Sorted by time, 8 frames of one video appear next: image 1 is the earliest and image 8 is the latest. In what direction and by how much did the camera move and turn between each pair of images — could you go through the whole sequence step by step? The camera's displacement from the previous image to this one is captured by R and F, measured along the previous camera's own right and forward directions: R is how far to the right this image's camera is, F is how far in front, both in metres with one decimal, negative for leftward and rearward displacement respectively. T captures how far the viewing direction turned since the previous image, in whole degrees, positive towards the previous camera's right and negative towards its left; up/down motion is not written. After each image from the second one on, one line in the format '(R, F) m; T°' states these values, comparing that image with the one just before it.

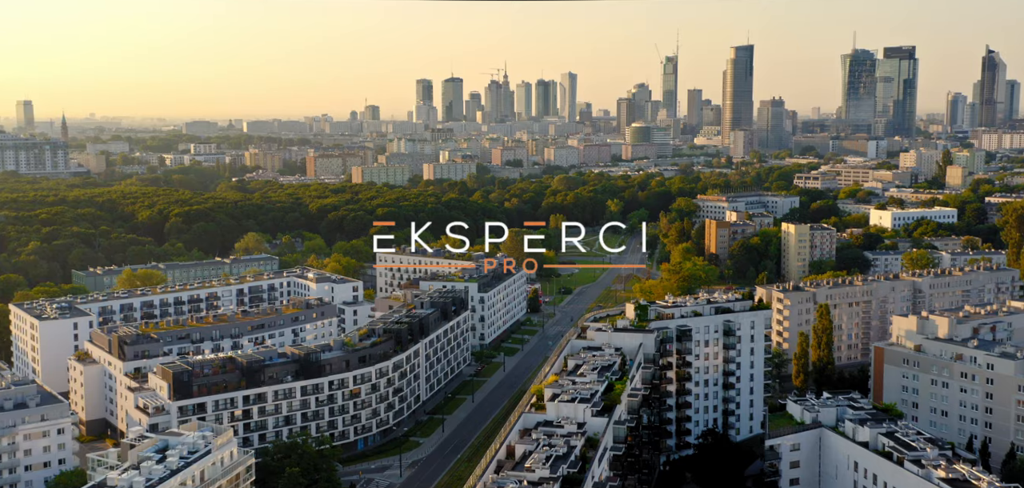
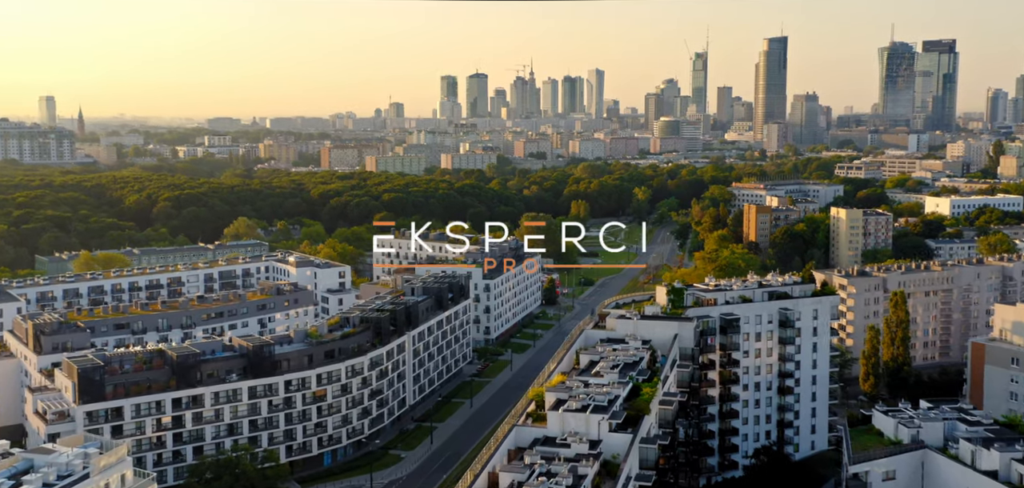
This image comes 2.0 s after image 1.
(+1.4, +12.3) m; -2°
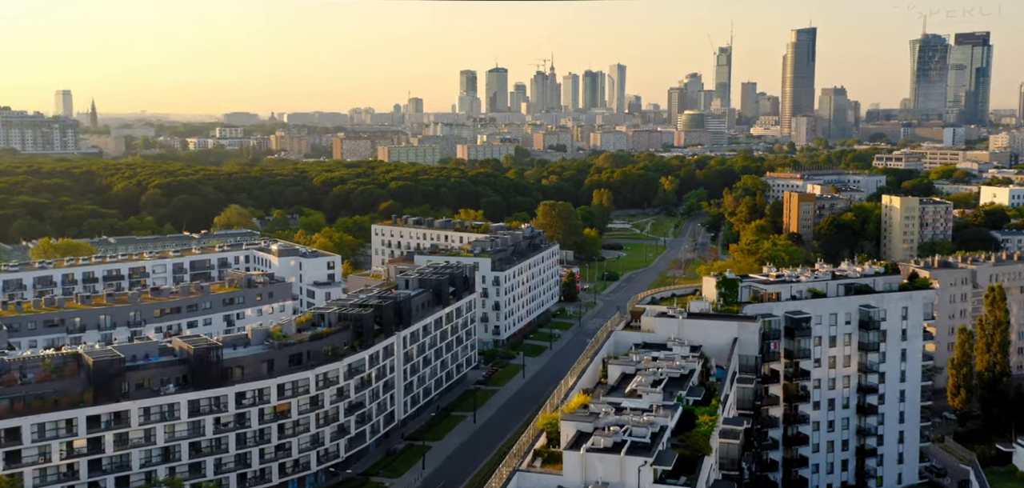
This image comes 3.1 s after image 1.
(+0.5, +10.1) m; -1°
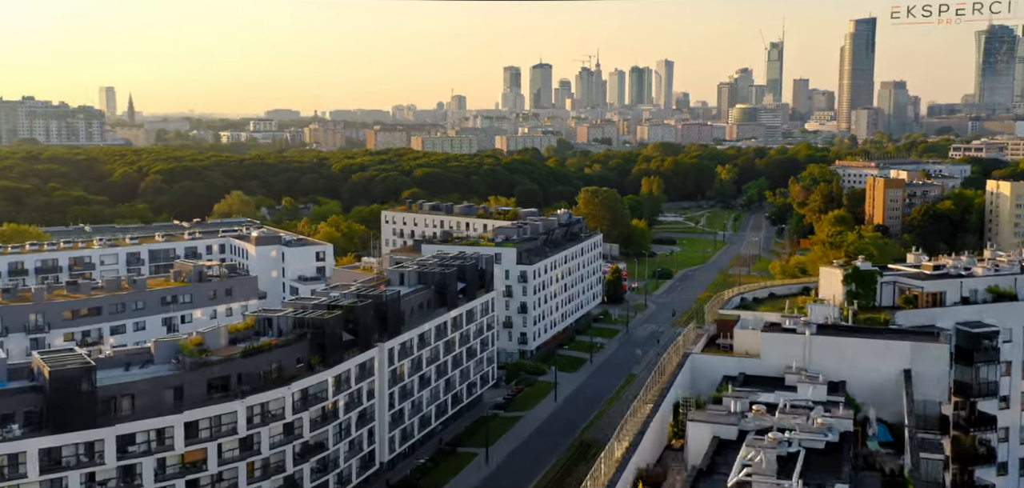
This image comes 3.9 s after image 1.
(+0.8, +13.3) m; -3°
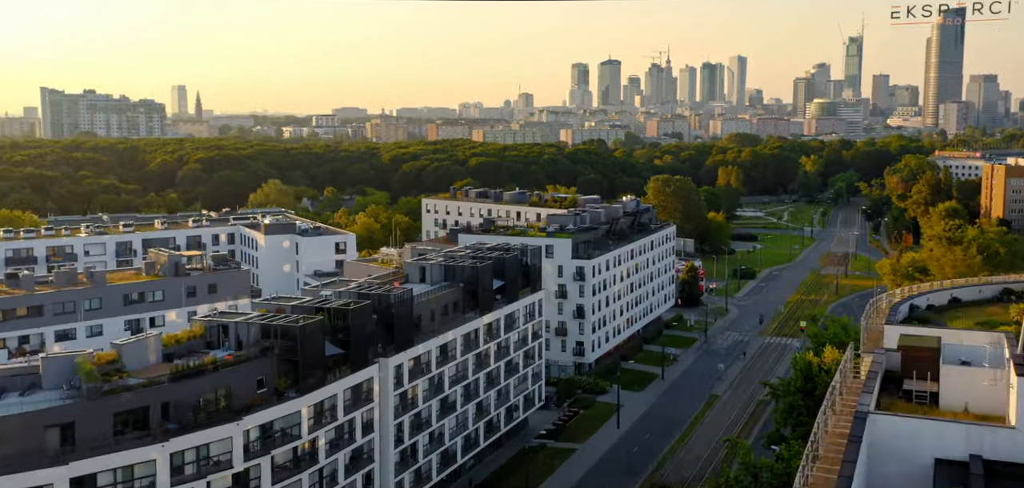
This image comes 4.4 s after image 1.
(+0.6, +9.3) m; -4°
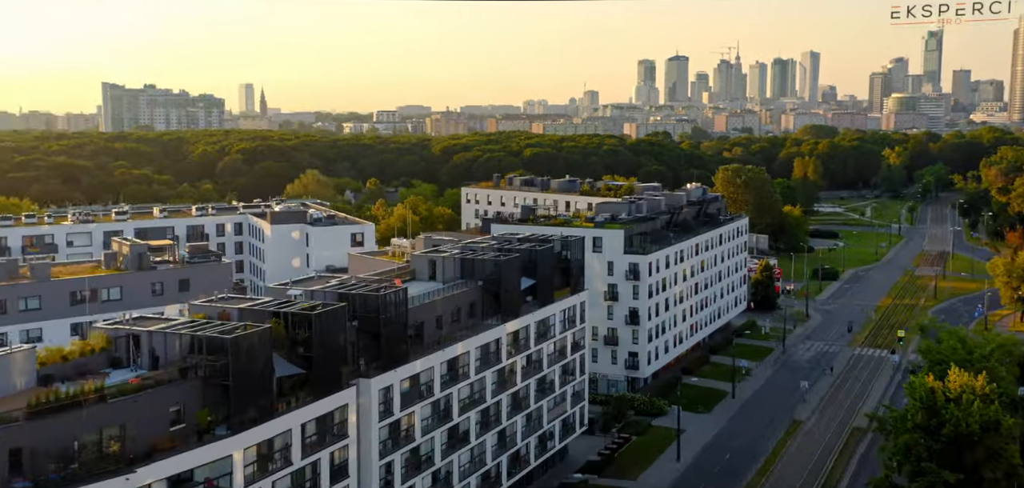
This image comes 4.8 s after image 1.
(+1.0, +6.9) m; -4°
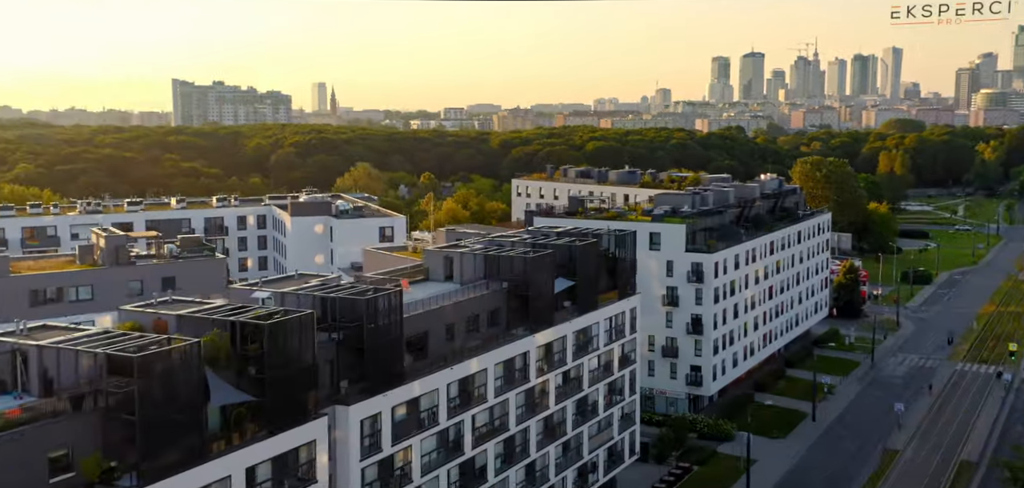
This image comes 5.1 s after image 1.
(+1.0, +4.7) m; -4°
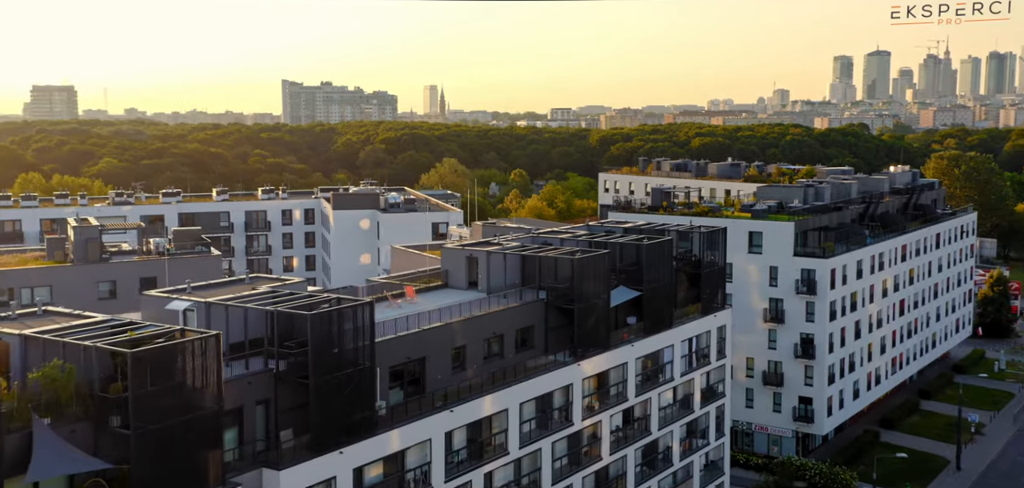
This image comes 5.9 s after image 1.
(+1.3, +5.5) m; -7°
